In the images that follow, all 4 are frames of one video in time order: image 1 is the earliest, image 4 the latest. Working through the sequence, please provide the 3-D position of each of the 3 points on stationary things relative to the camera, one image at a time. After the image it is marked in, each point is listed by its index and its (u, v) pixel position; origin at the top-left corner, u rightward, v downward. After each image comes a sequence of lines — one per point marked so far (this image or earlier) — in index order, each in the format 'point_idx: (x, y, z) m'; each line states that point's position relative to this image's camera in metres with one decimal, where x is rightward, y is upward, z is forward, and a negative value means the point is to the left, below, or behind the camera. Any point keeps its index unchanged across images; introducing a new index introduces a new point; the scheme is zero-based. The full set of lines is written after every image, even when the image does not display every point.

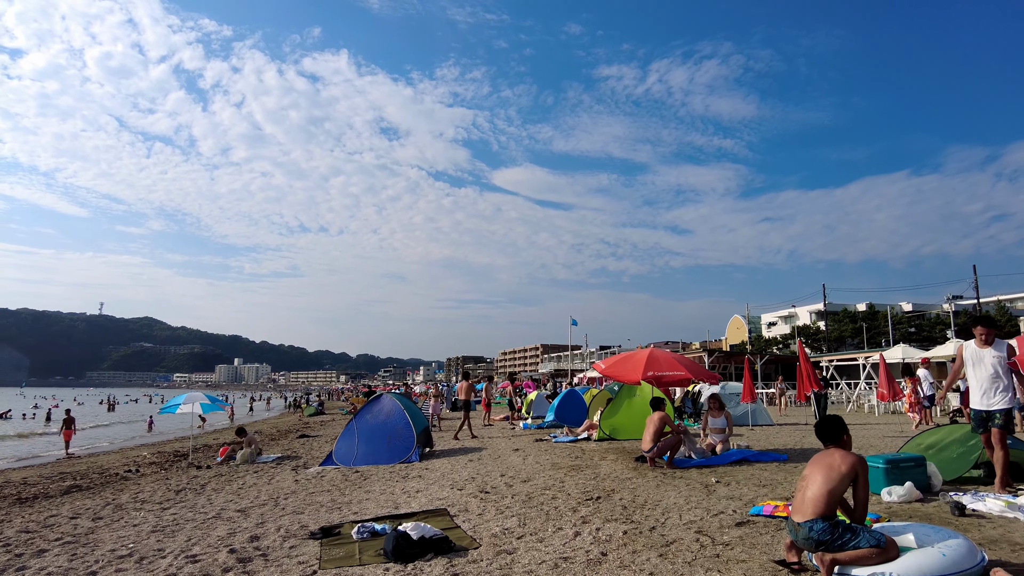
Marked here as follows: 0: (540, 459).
0: (+0.5, -3.1, +10.7) m
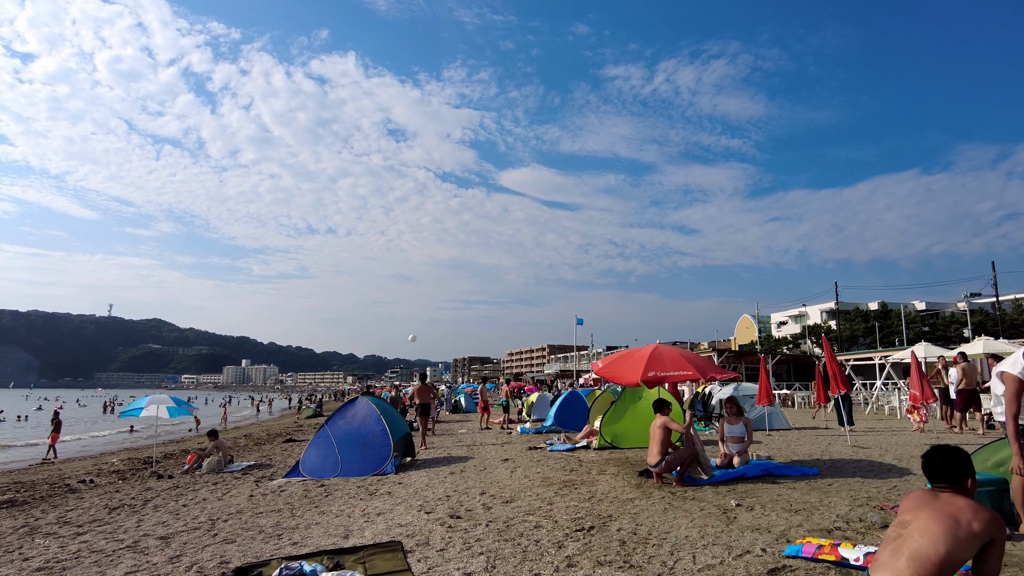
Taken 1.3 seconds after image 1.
0: (+0.3, -2.9, +9.3) m
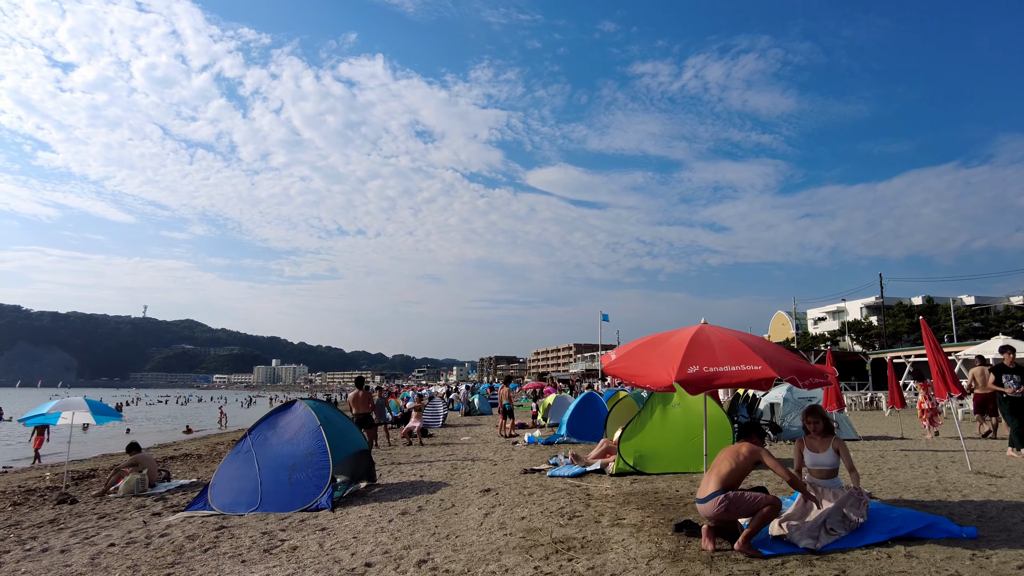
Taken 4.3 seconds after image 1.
0: (0.0, -2.5, +6.3) m
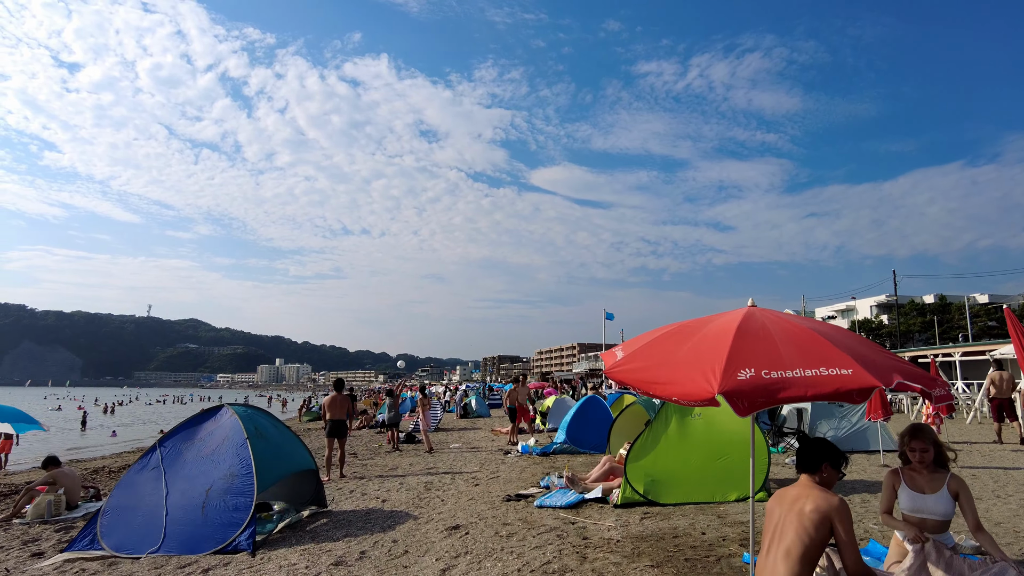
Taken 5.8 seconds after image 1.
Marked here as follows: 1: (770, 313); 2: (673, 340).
0: (-0.3, -2.2, +4.5) m
1: (+1.7, -0.2, +4.0) m
2: (+1.1, -0.3, +4.1) m
